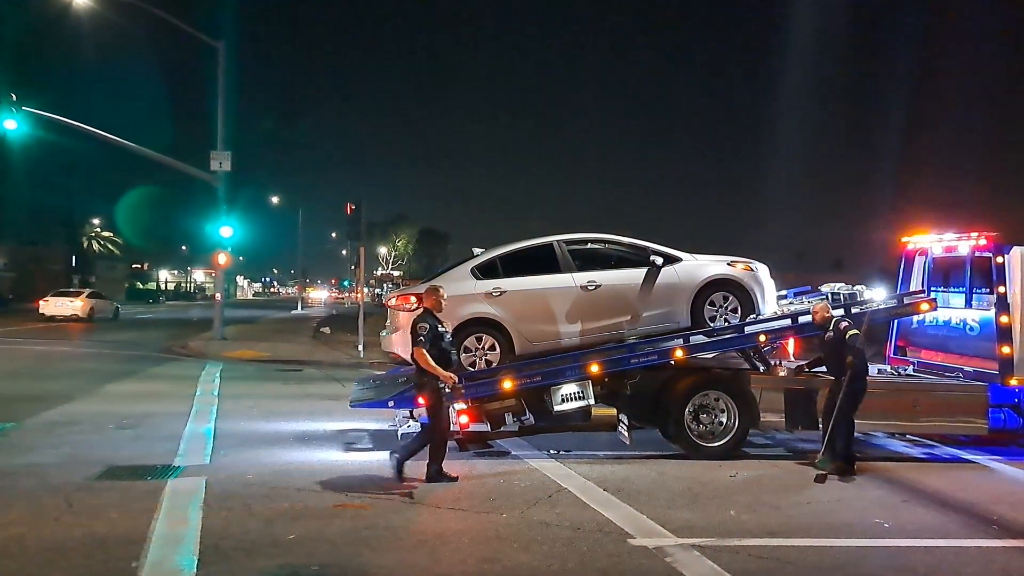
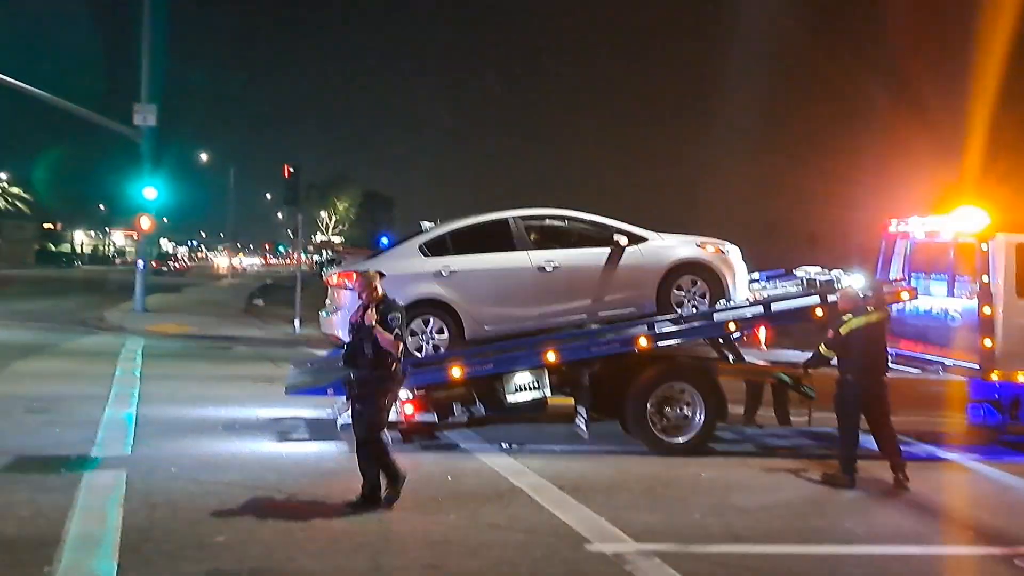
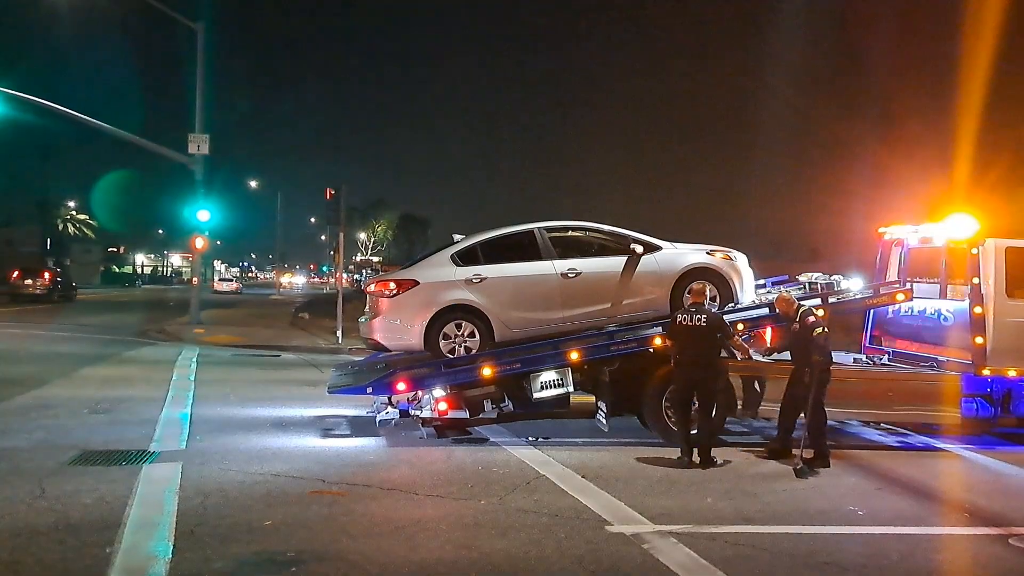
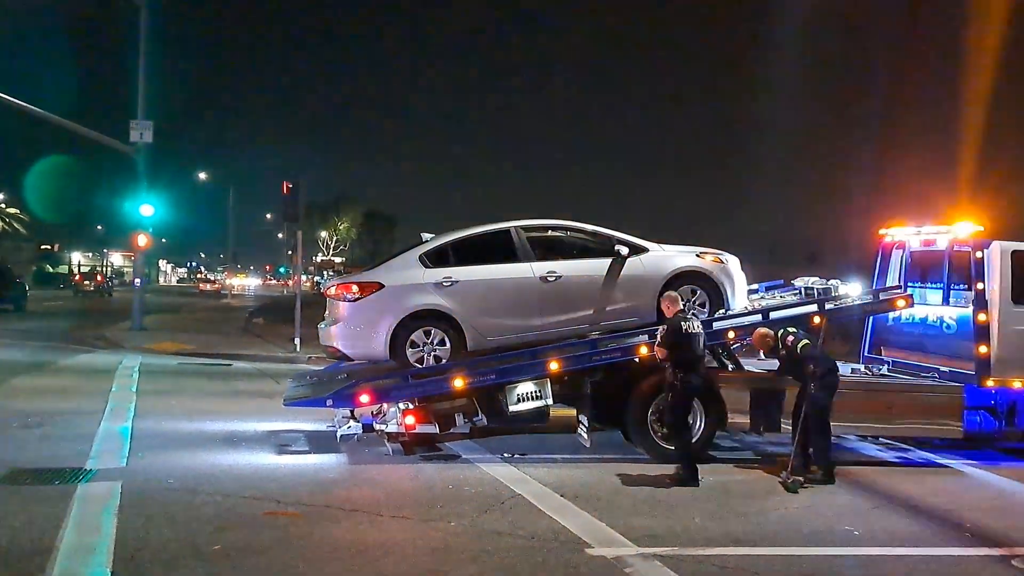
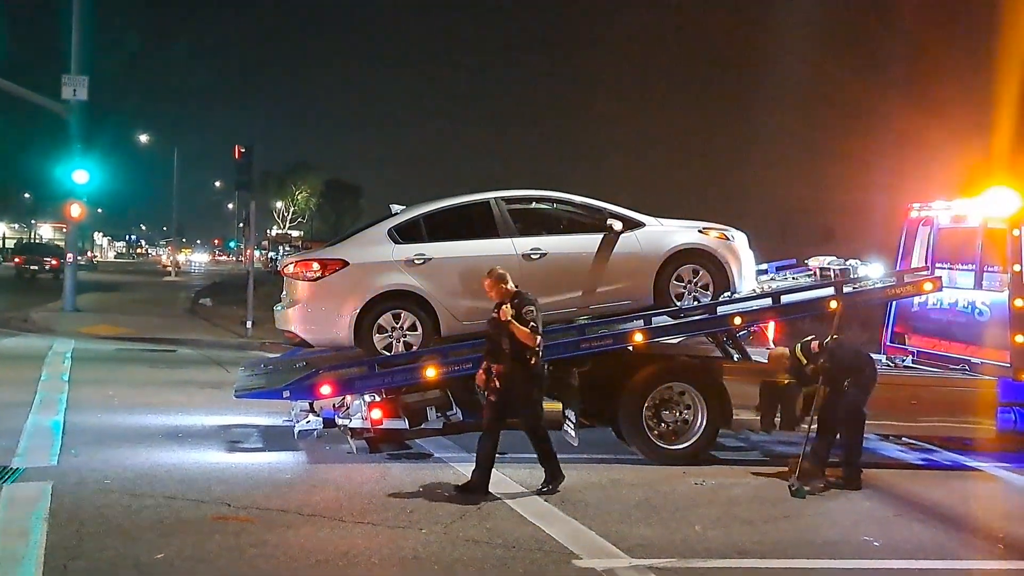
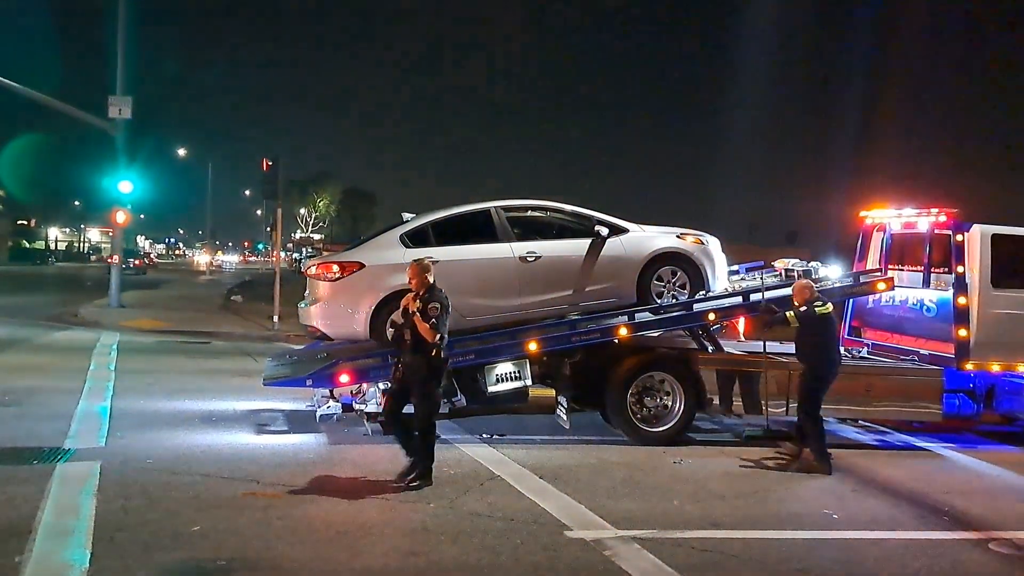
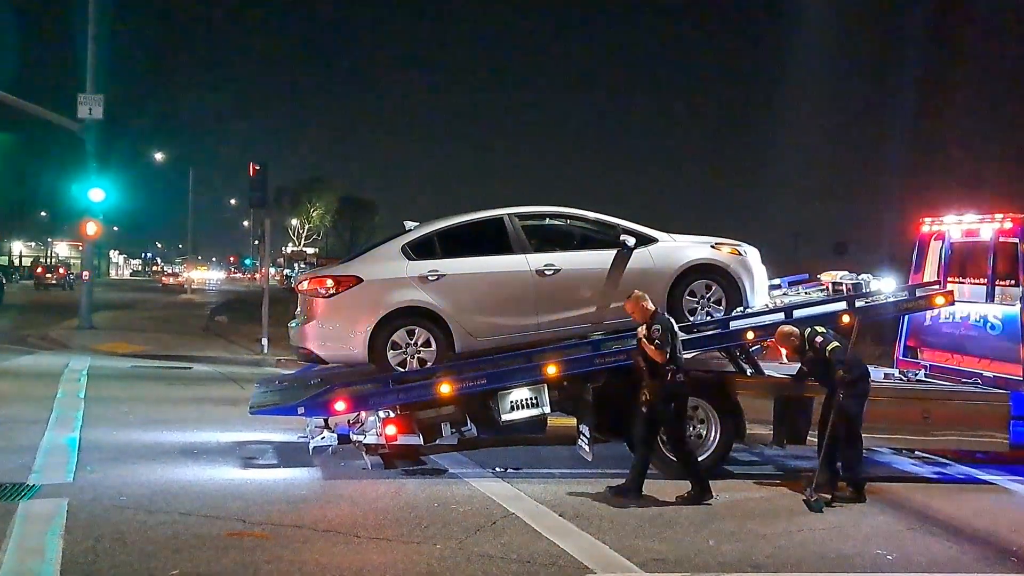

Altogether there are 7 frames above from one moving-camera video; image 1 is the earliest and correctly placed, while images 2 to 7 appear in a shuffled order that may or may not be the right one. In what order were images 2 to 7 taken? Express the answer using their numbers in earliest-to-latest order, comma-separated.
3, 4, 7, 5, 6, 2
